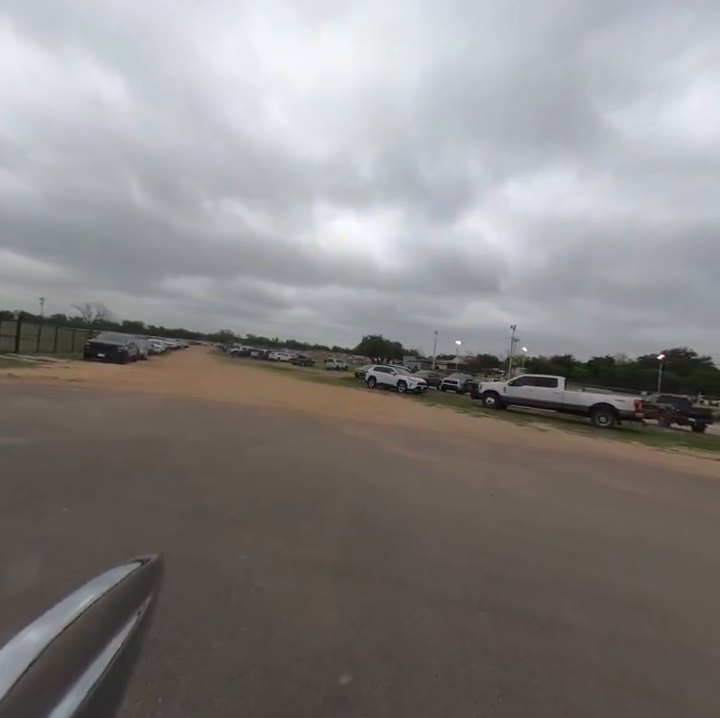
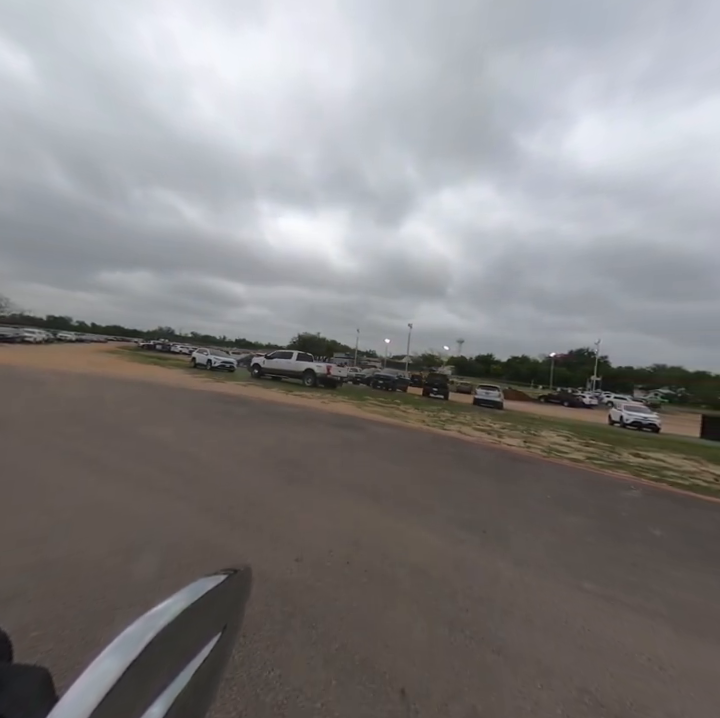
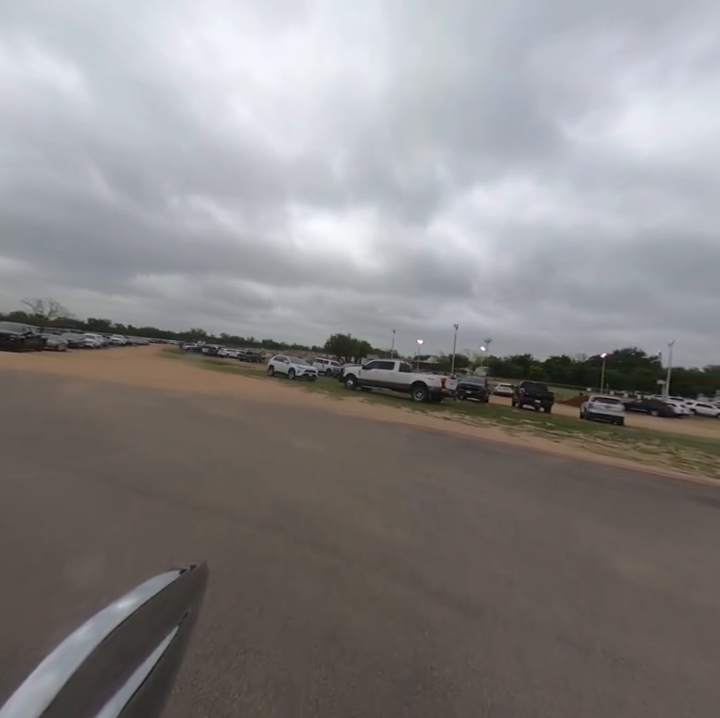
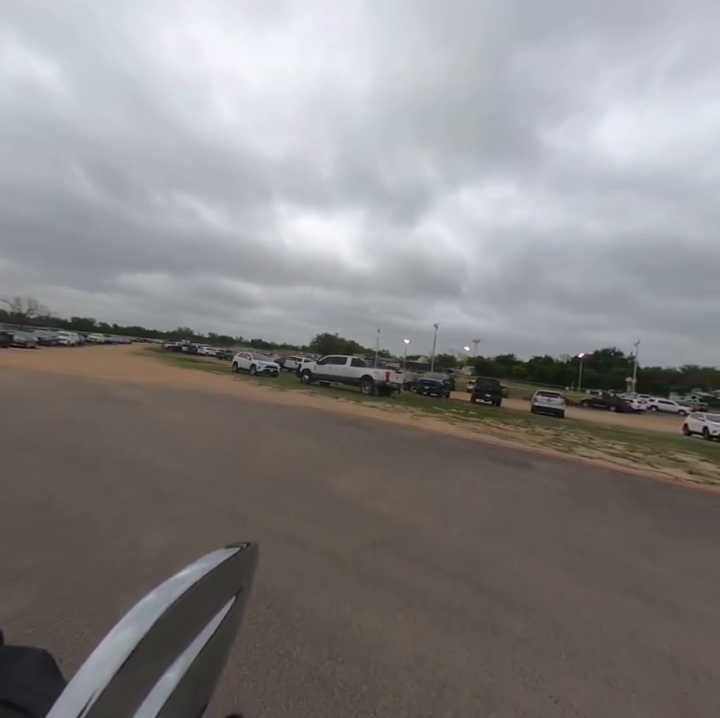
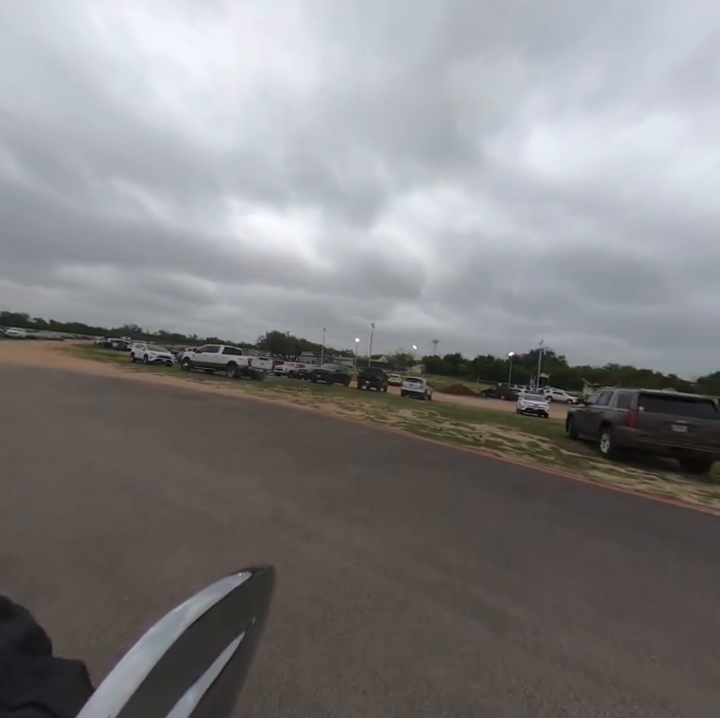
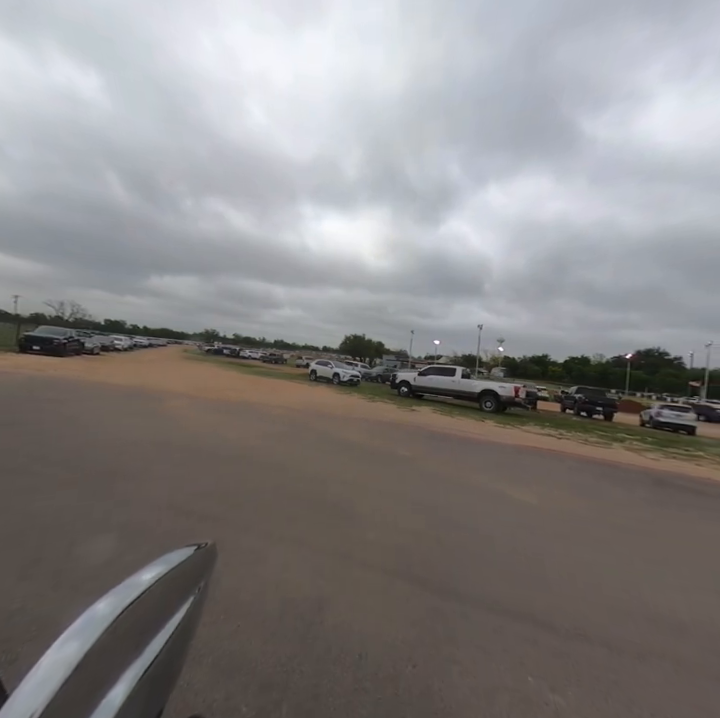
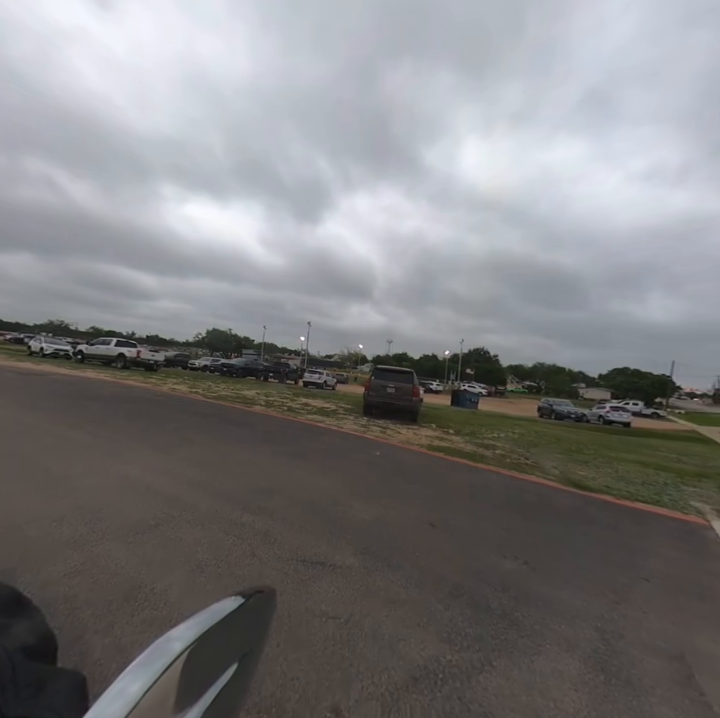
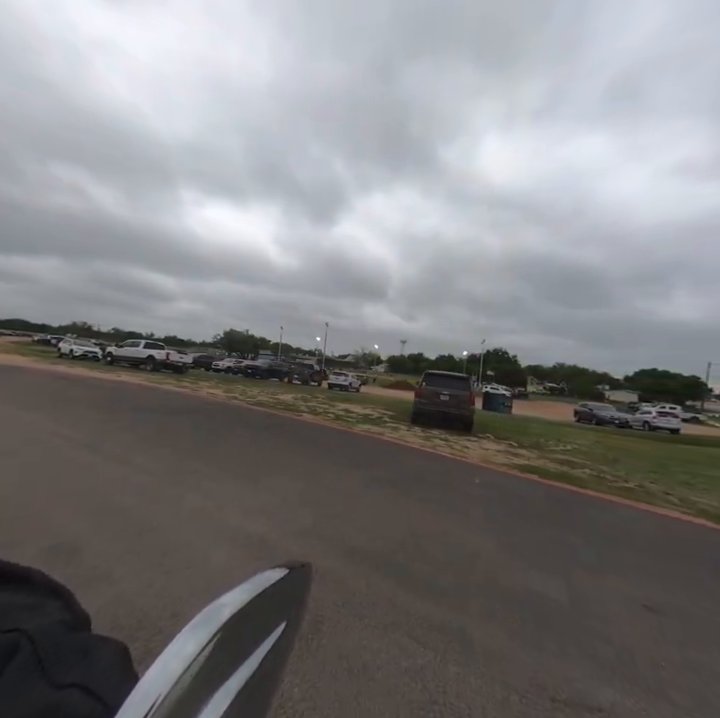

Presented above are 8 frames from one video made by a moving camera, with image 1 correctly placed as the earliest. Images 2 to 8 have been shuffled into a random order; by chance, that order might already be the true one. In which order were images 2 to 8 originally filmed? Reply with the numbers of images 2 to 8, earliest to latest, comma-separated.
6, 3, 4, 2, 5, 8, 7
